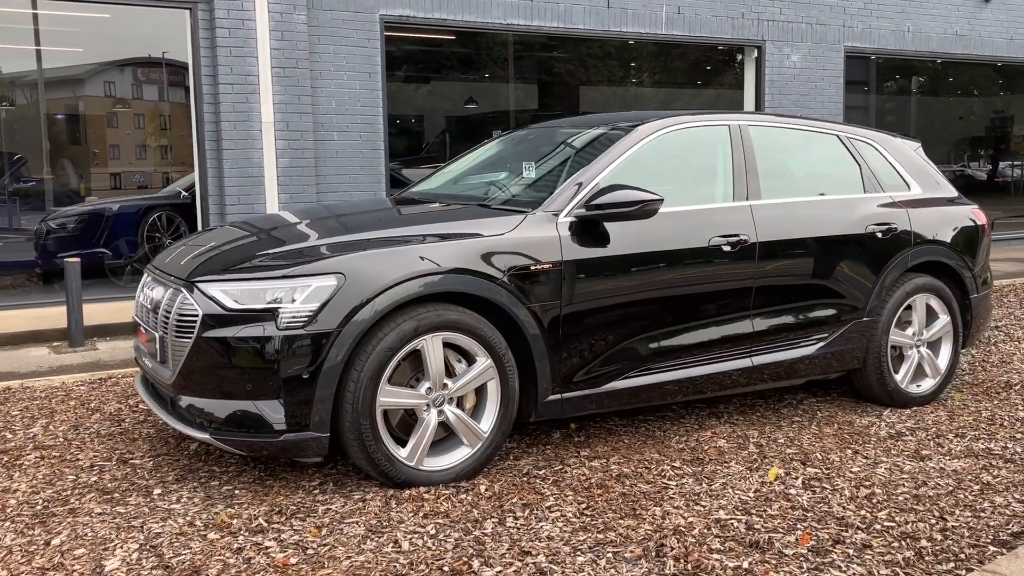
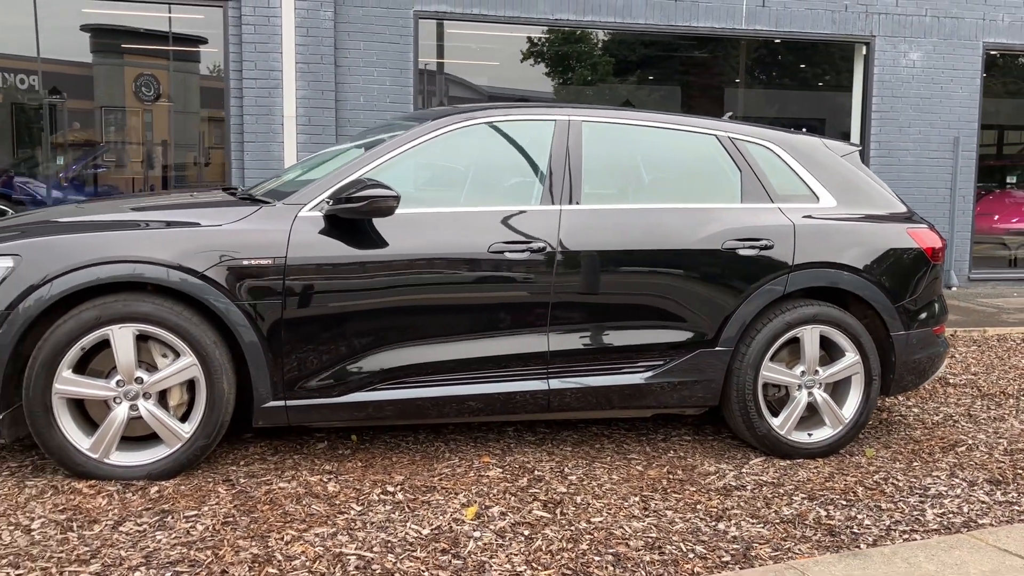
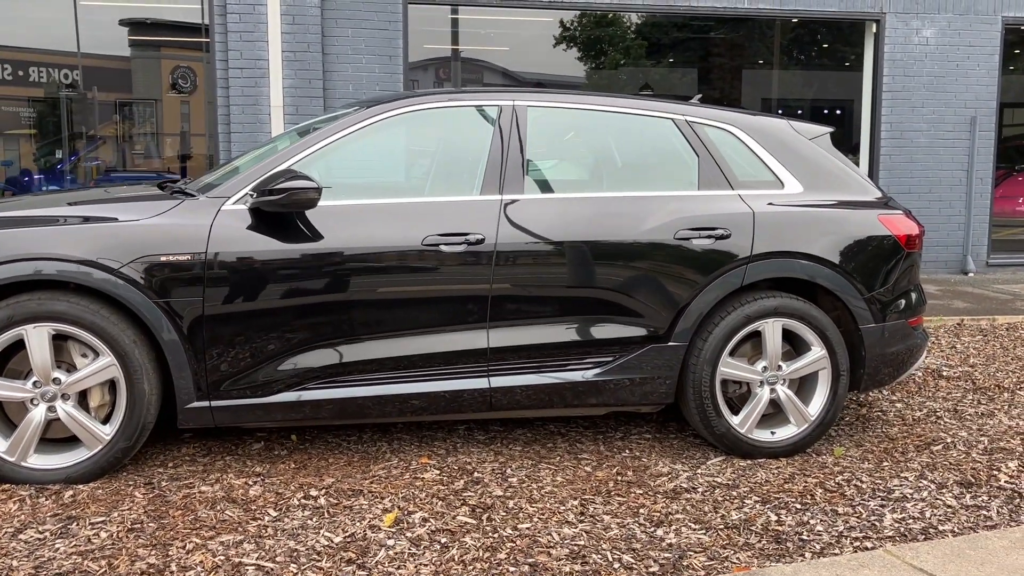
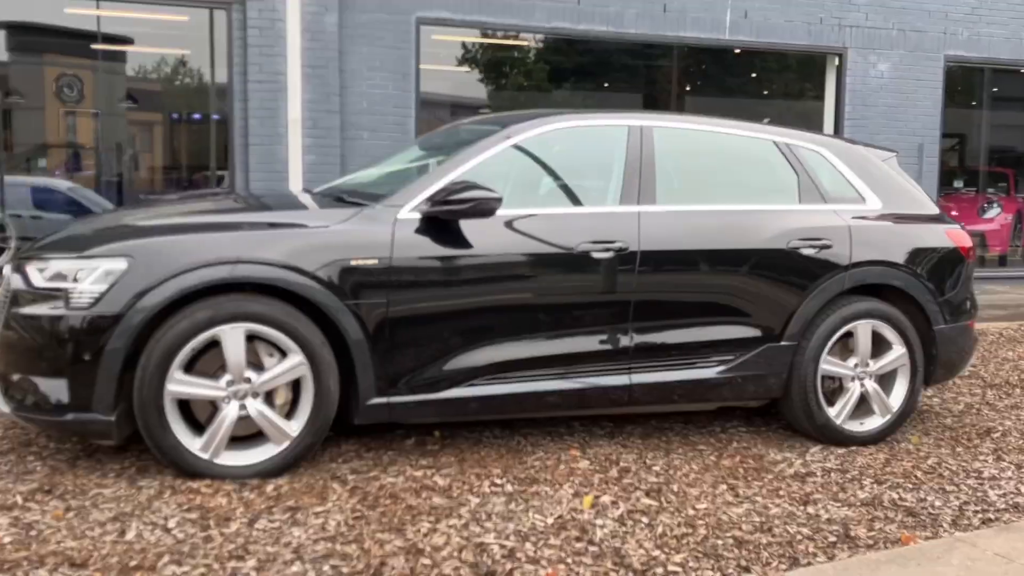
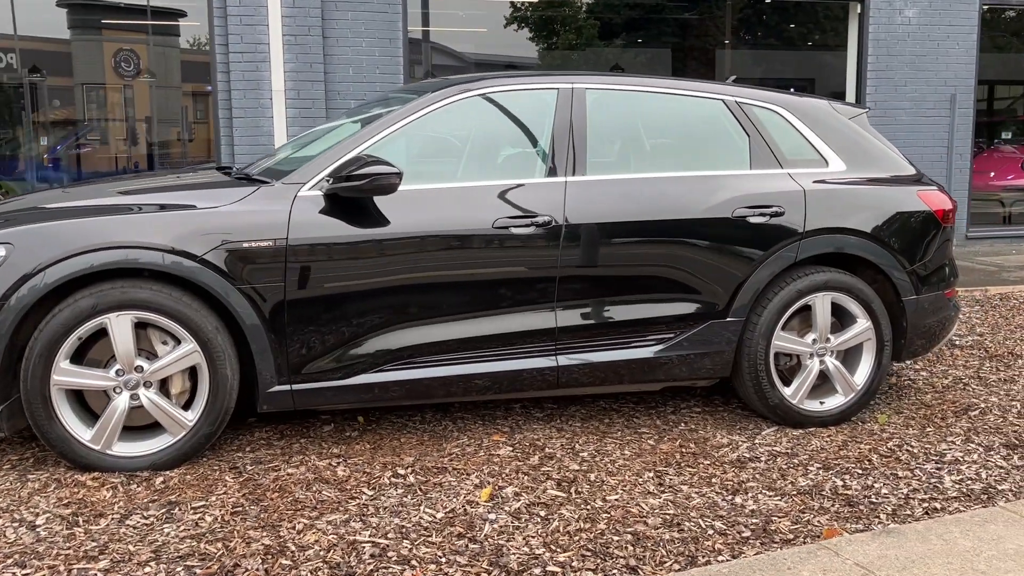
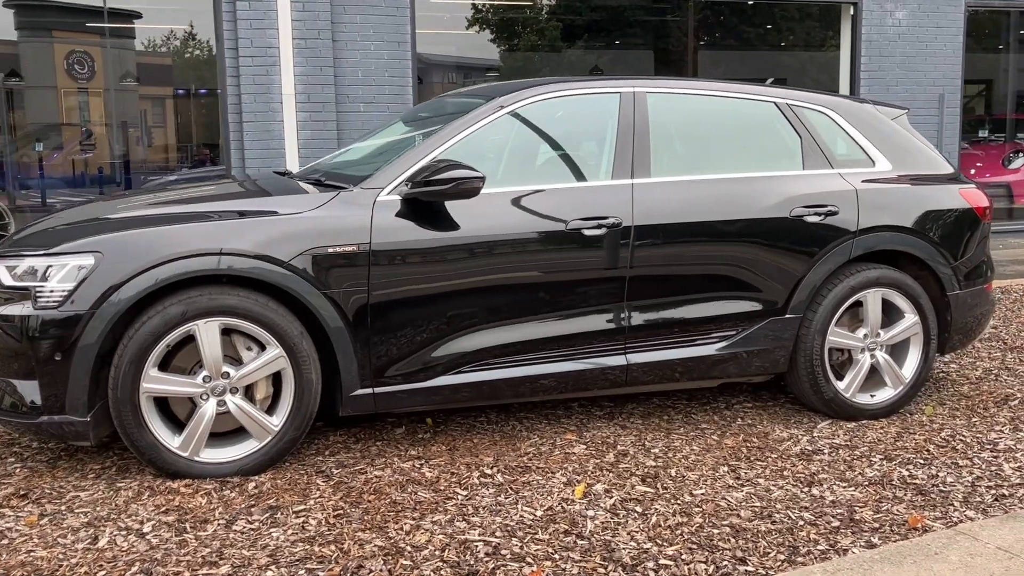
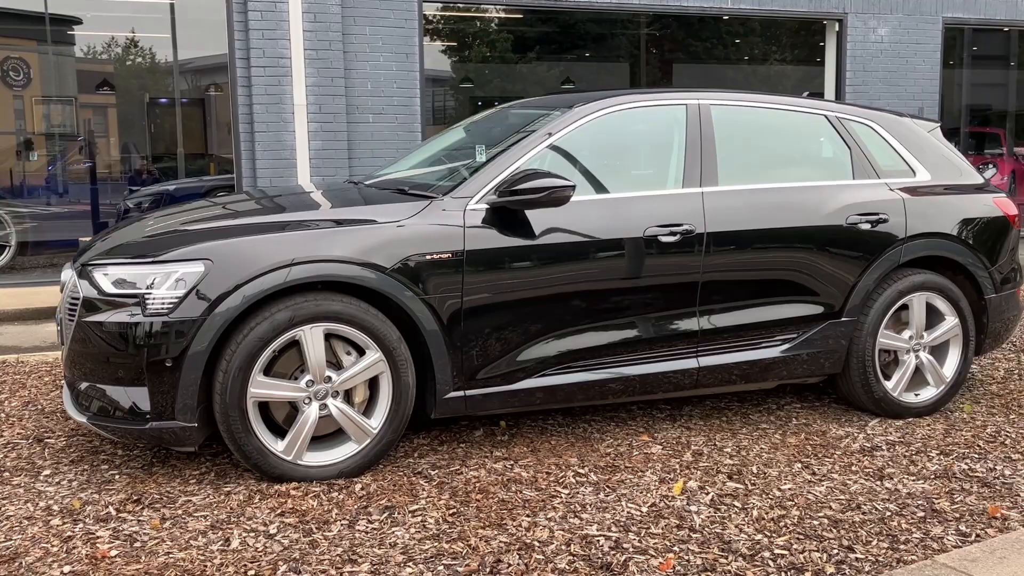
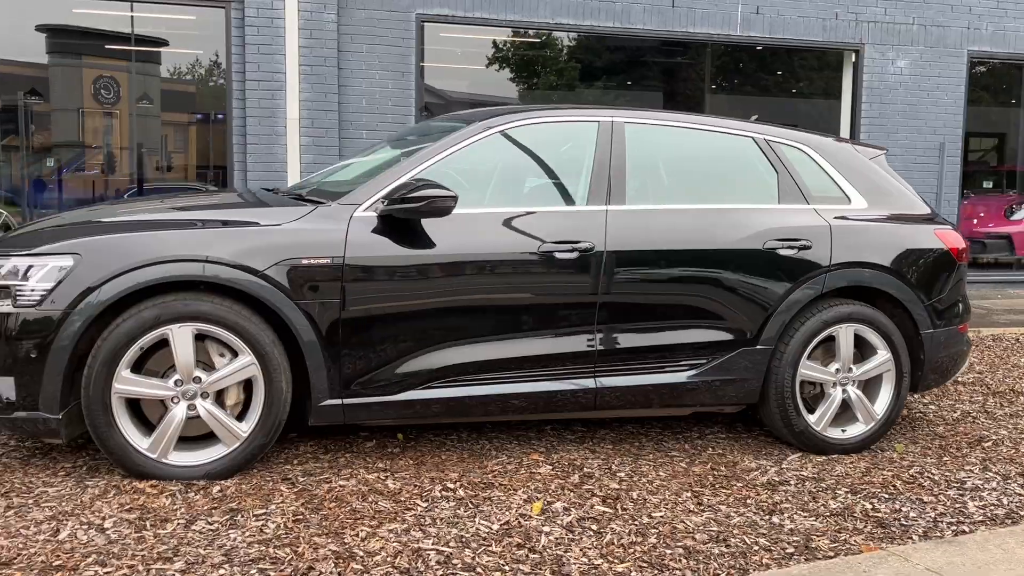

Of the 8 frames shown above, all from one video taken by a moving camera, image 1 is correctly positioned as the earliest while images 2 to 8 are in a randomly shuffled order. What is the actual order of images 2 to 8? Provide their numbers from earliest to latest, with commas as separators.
7, 6, 5, 3, 2, 8, 4
